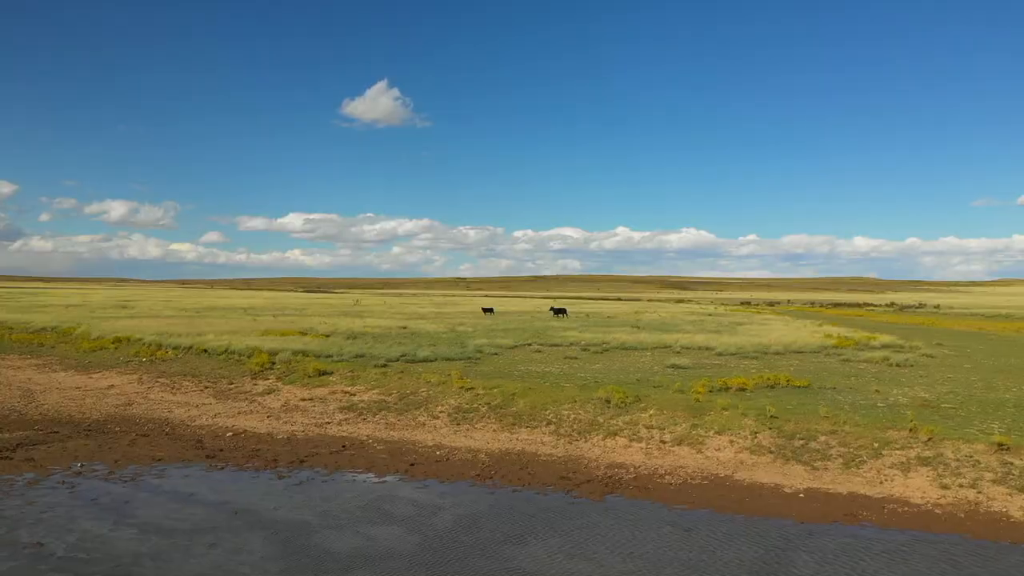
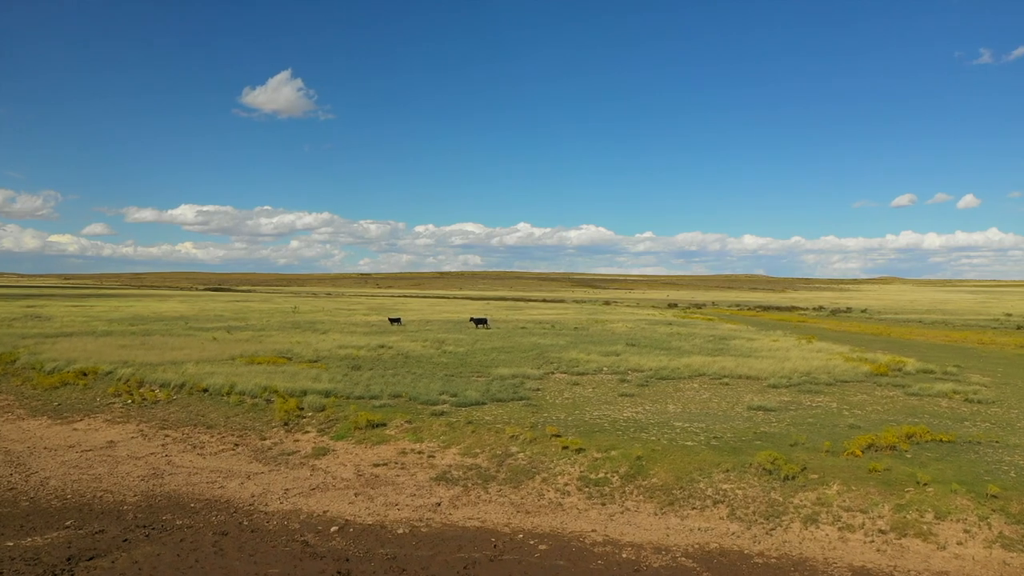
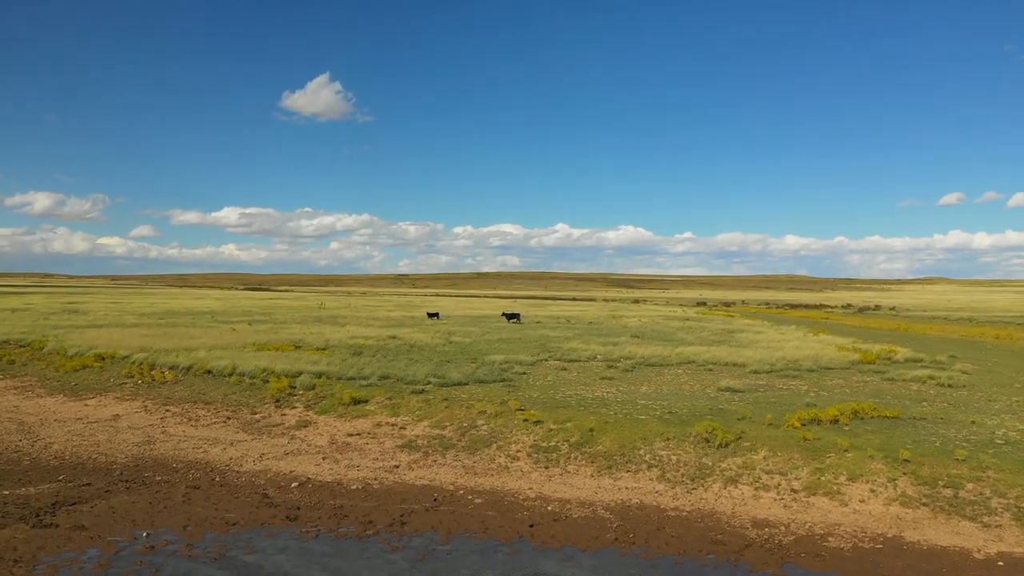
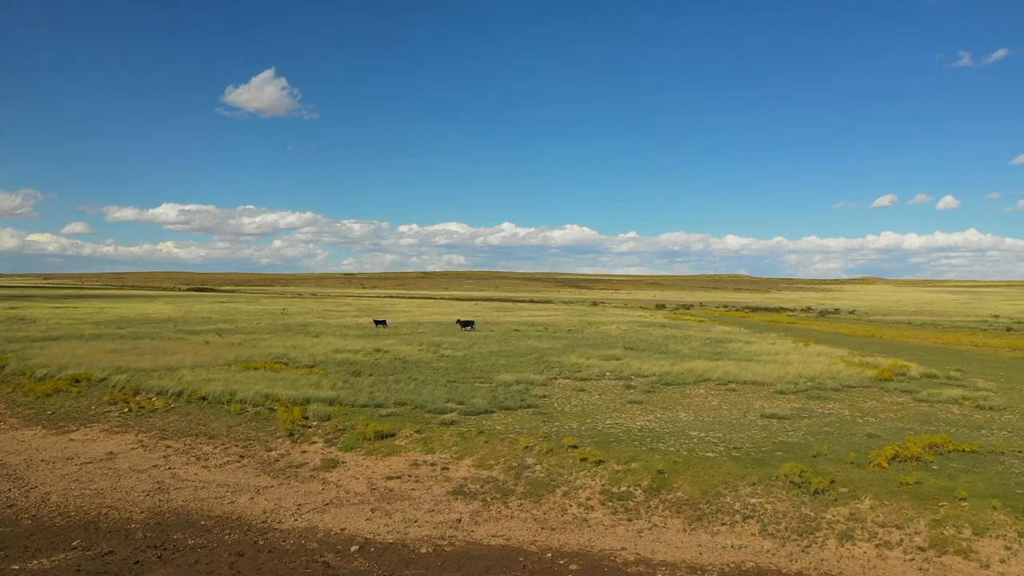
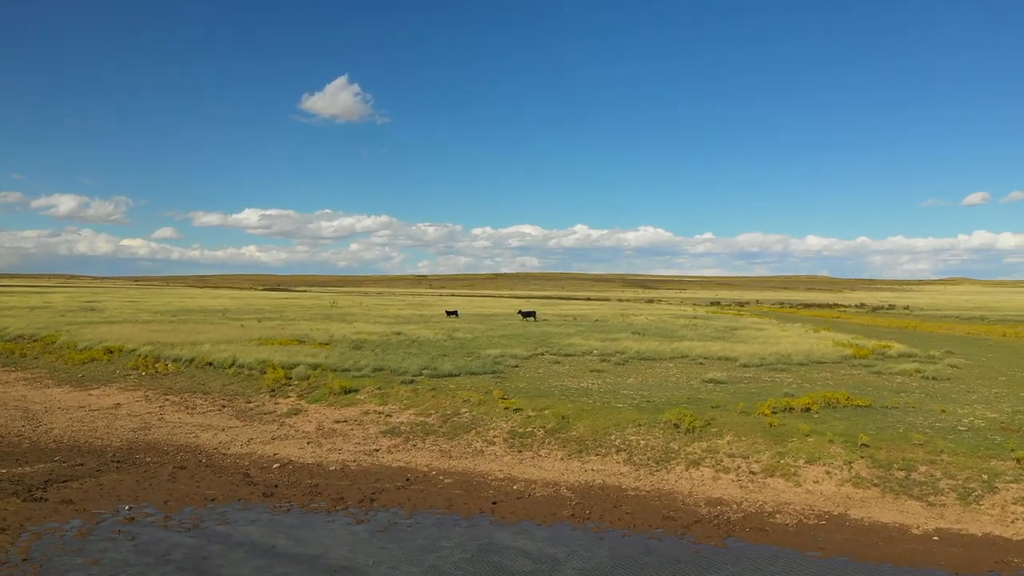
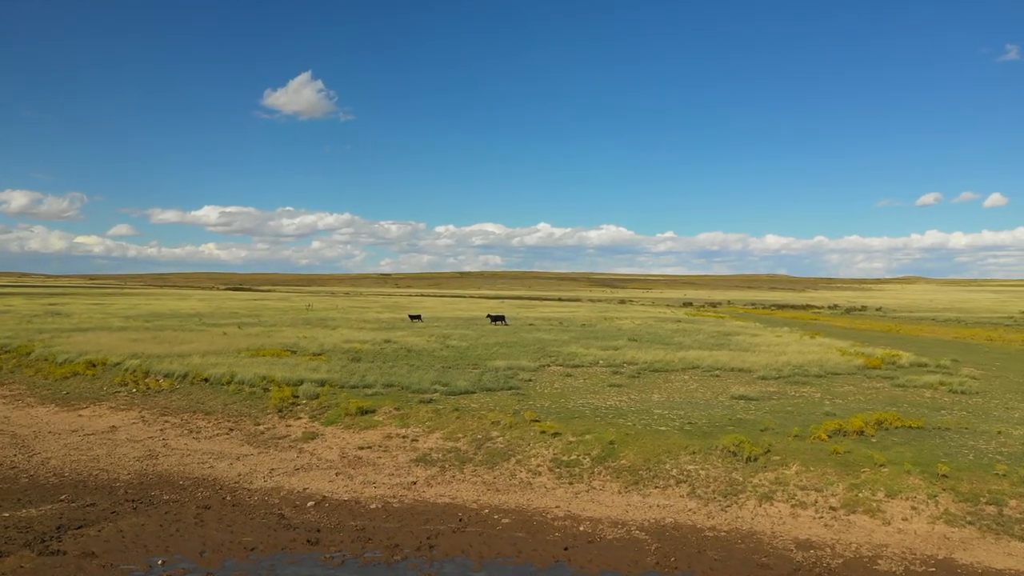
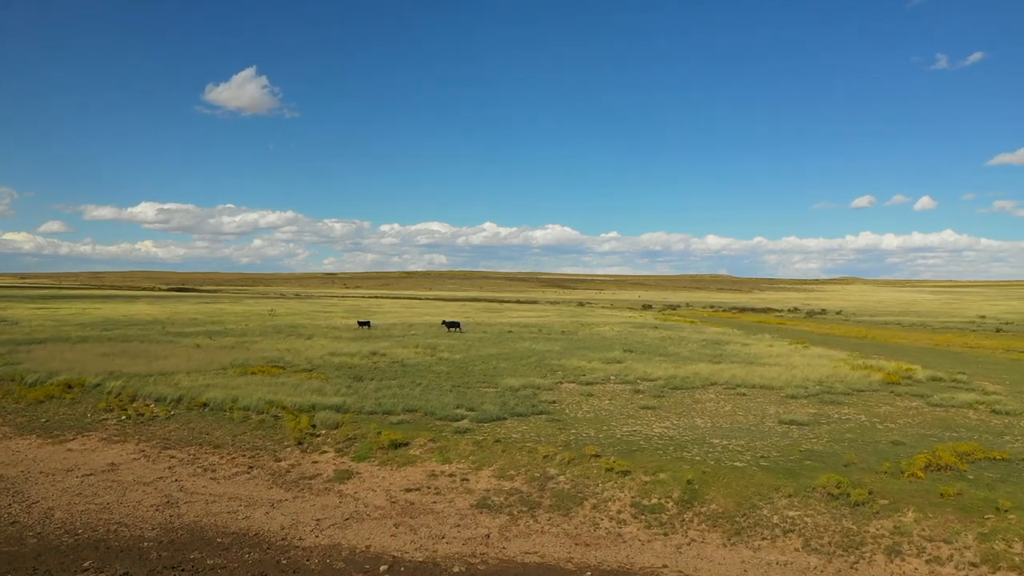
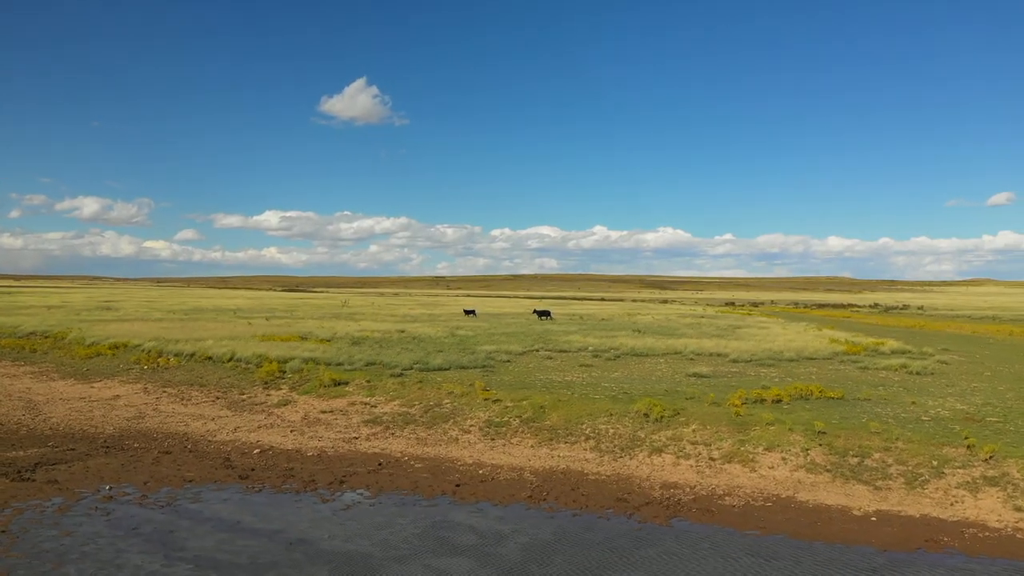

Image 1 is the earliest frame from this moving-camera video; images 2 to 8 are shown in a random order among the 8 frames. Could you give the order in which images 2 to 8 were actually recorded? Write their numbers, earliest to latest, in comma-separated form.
8, 5, 3, 6, 2, 4, 7
